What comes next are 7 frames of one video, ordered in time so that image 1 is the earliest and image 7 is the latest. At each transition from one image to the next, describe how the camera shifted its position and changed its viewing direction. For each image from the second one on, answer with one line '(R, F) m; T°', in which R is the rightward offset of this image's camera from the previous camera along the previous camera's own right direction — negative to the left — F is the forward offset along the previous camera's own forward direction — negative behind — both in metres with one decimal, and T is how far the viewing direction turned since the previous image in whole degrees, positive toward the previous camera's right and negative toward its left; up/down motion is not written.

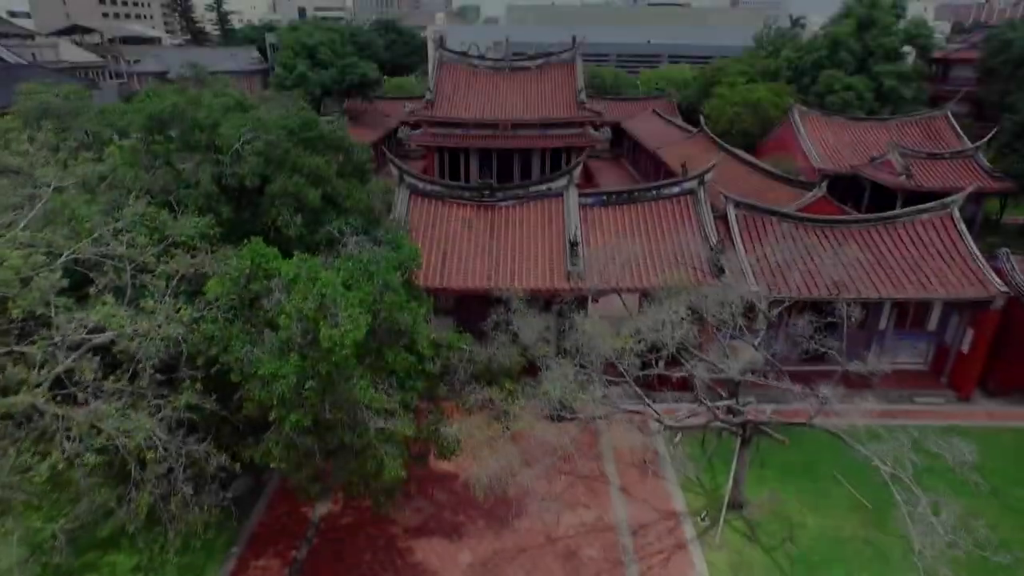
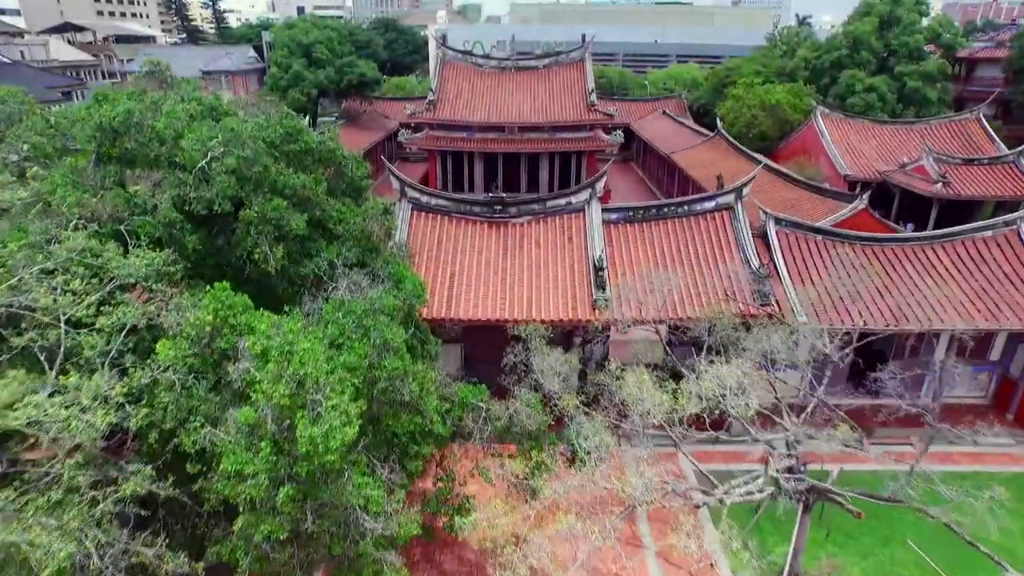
(-0.3, +1.4) m; 0°
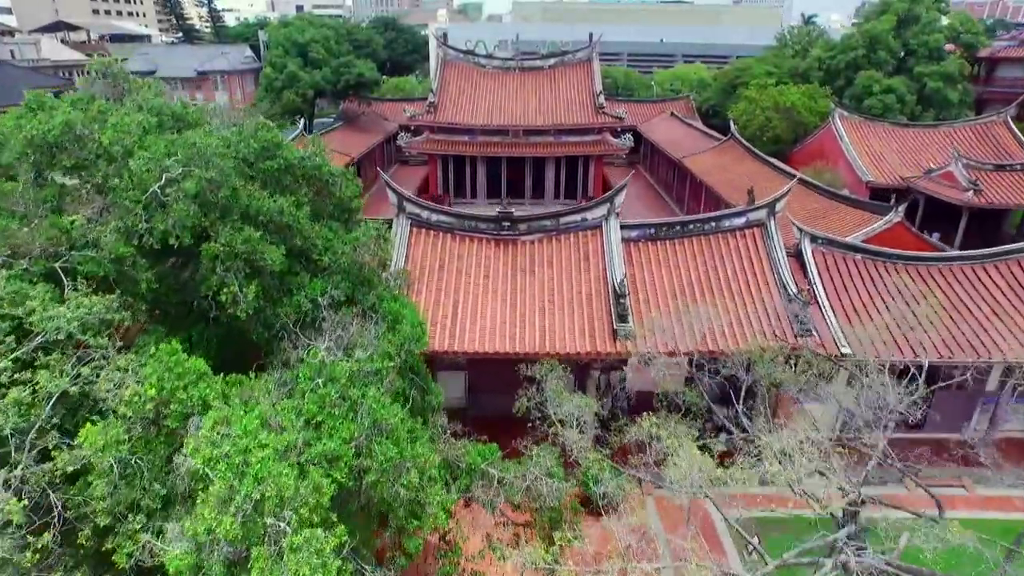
(-0.2, +1.1) m; 0°
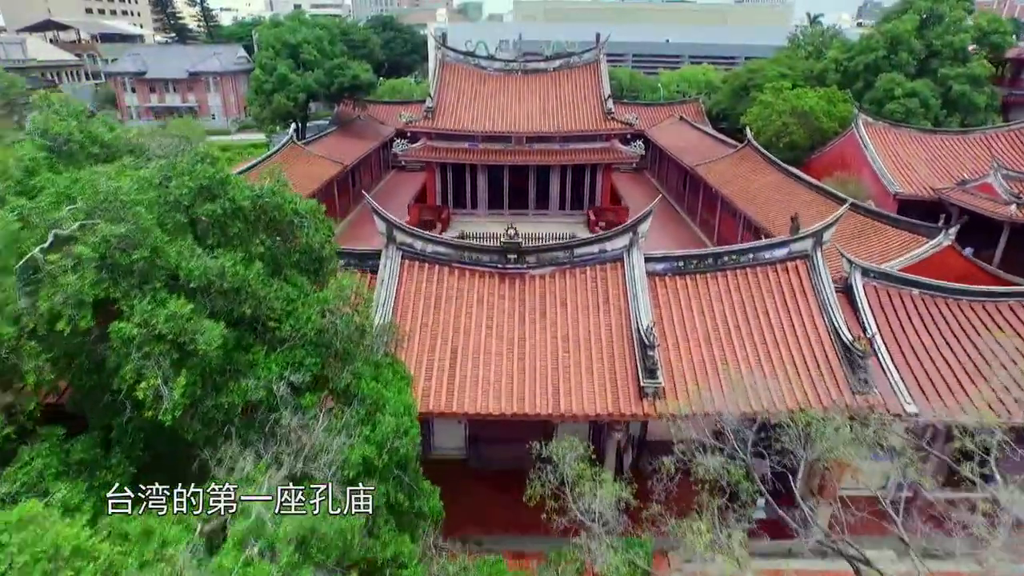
(-0.1, +1.4) m; 0°
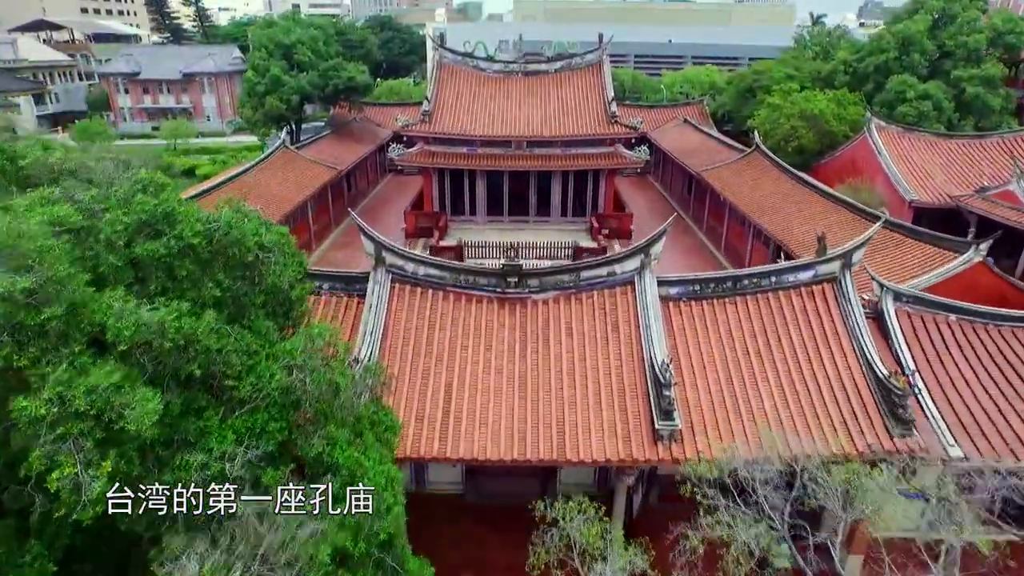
(0.0, +0.8) m; 0°
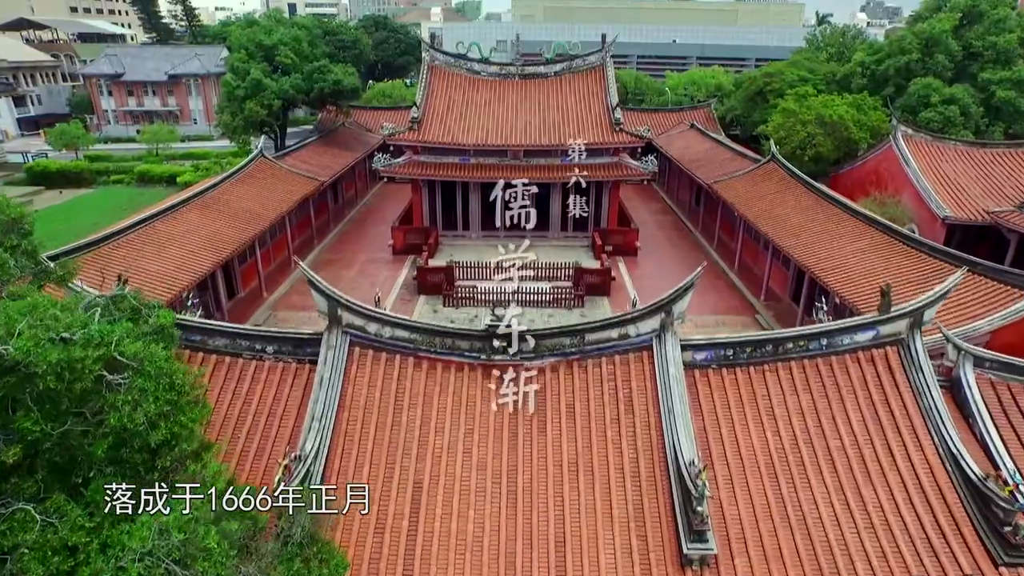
(+0.1, +1.7) m; 0°
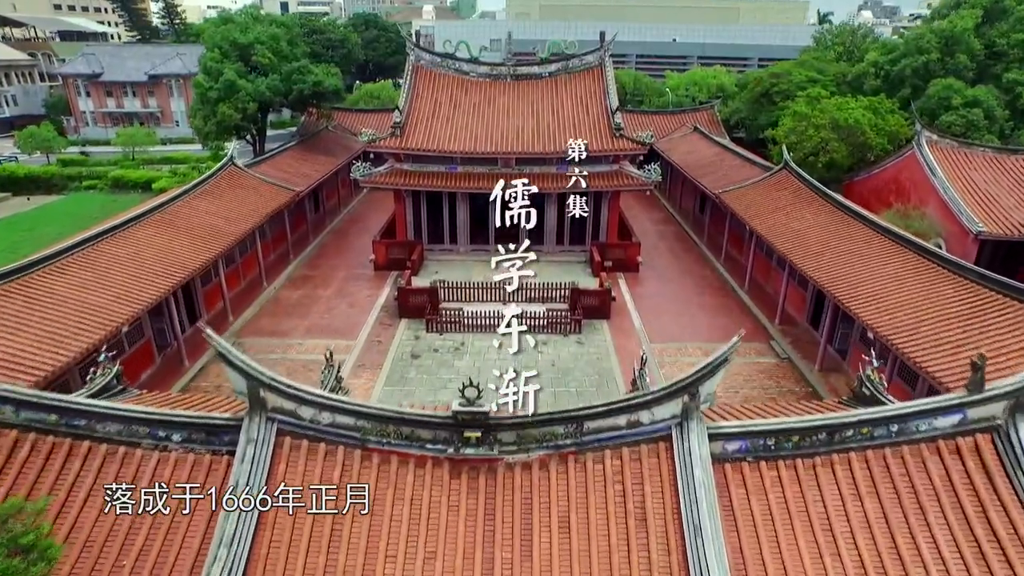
(+0.2, +1.6) m; 0°
